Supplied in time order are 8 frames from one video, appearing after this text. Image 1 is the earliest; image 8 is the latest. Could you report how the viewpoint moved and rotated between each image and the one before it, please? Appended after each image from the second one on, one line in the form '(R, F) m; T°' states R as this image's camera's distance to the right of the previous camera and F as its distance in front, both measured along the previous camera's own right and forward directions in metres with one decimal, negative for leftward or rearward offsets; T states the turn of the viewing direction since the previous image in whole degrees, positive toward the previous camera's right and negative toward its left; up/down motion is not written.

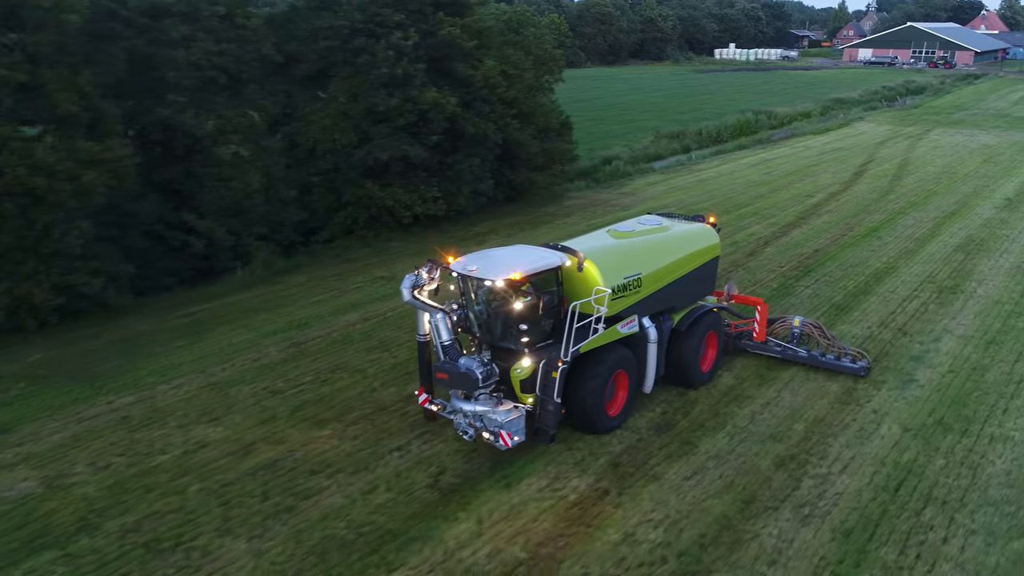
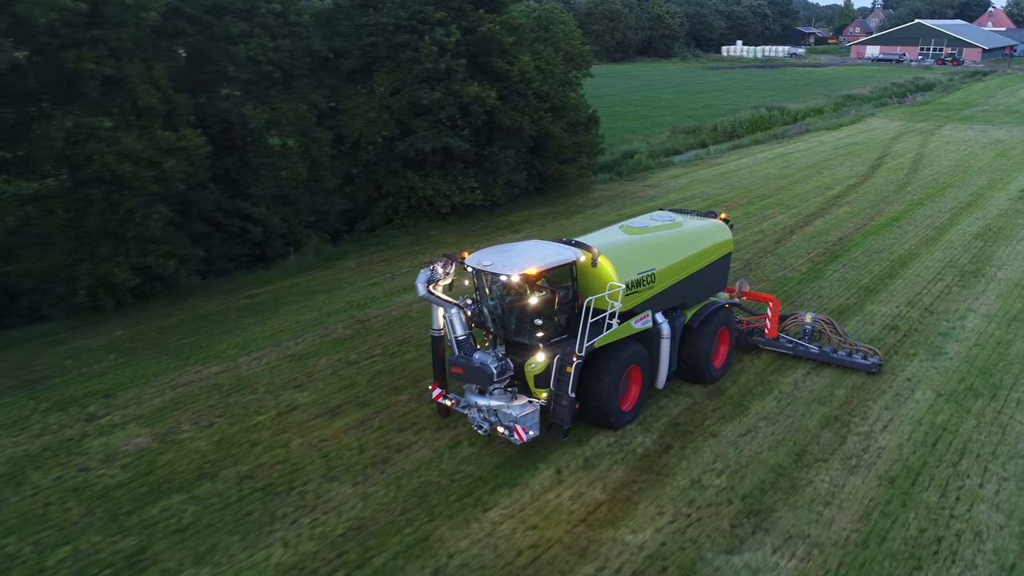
(-0.6, -0.7) m; 0°
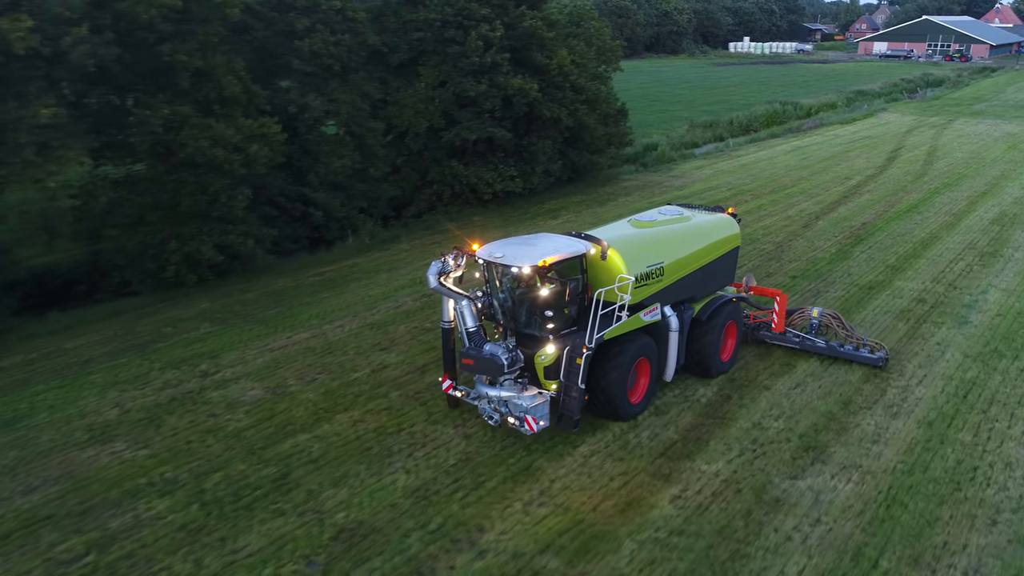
(-0.7, -1.0) m; 0°
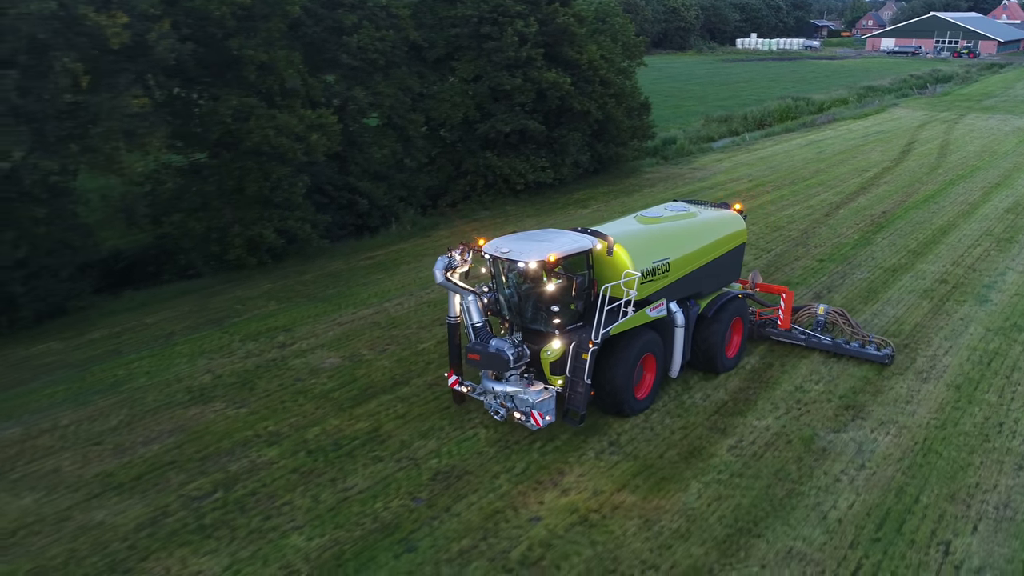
(-0.6, -0.8) m; 0°
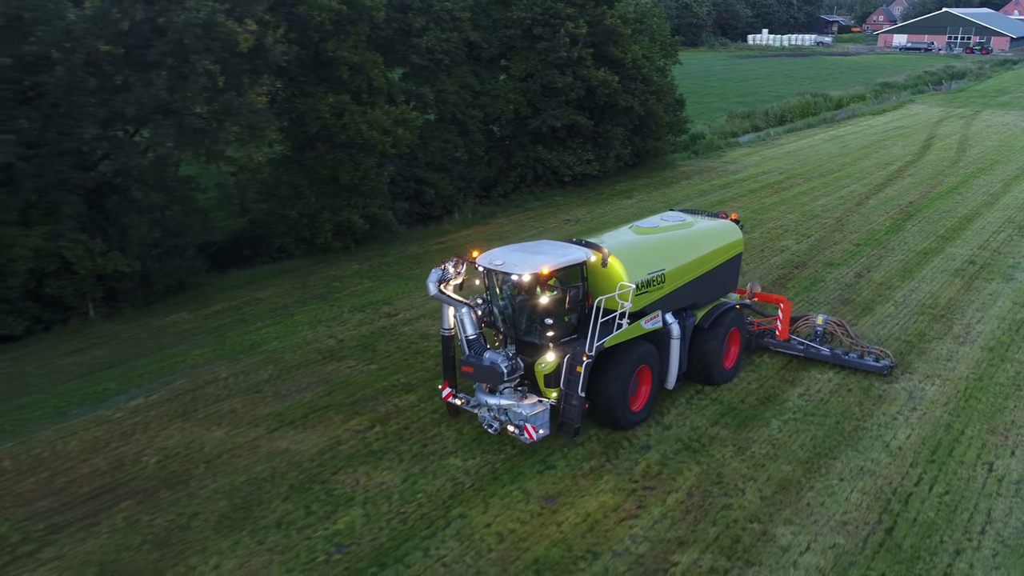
(-1.0, -1.3) m; 0°
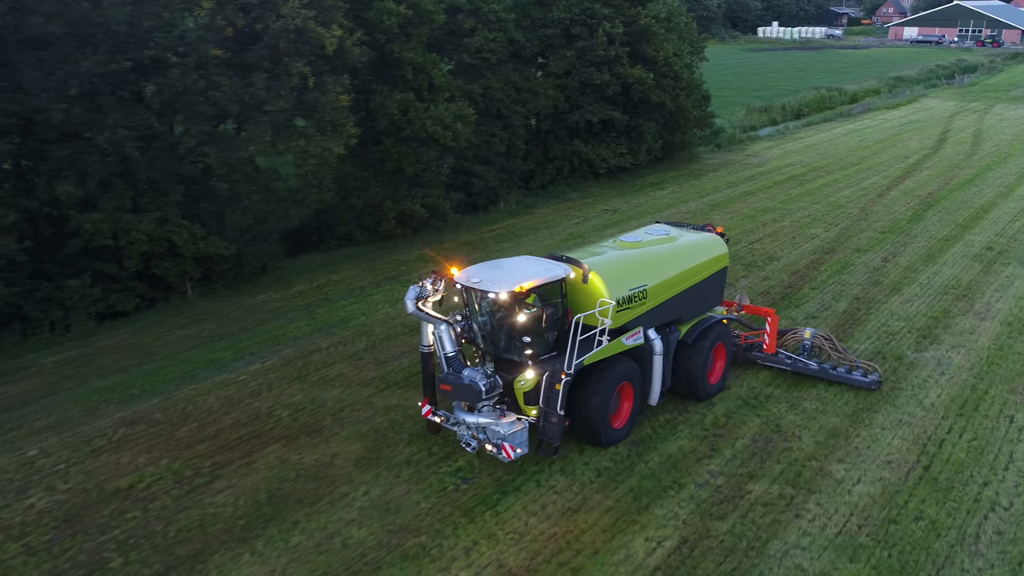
(-0.8, -1.2) m; 0°
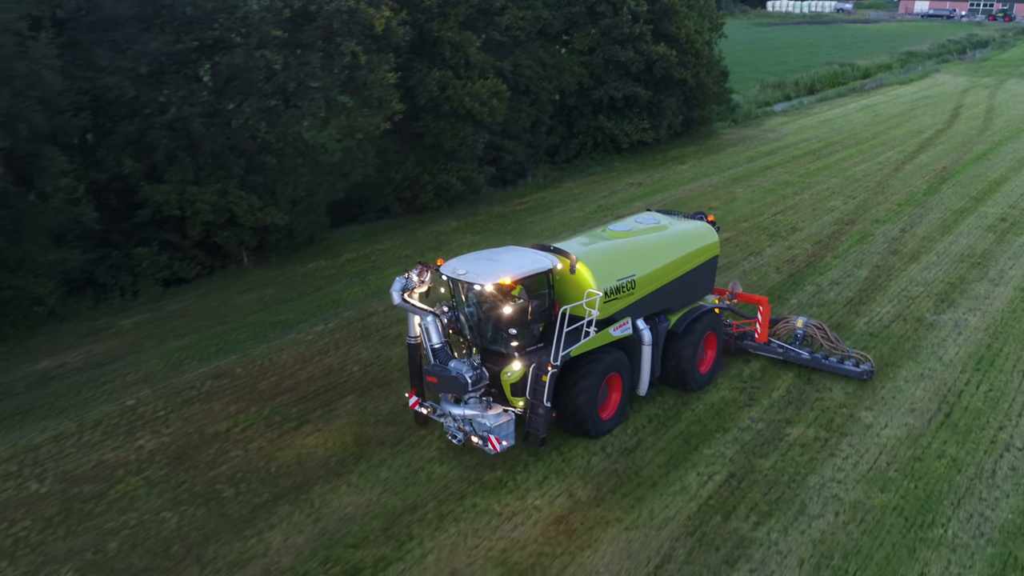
(-0.5, -0.8) m; 0°
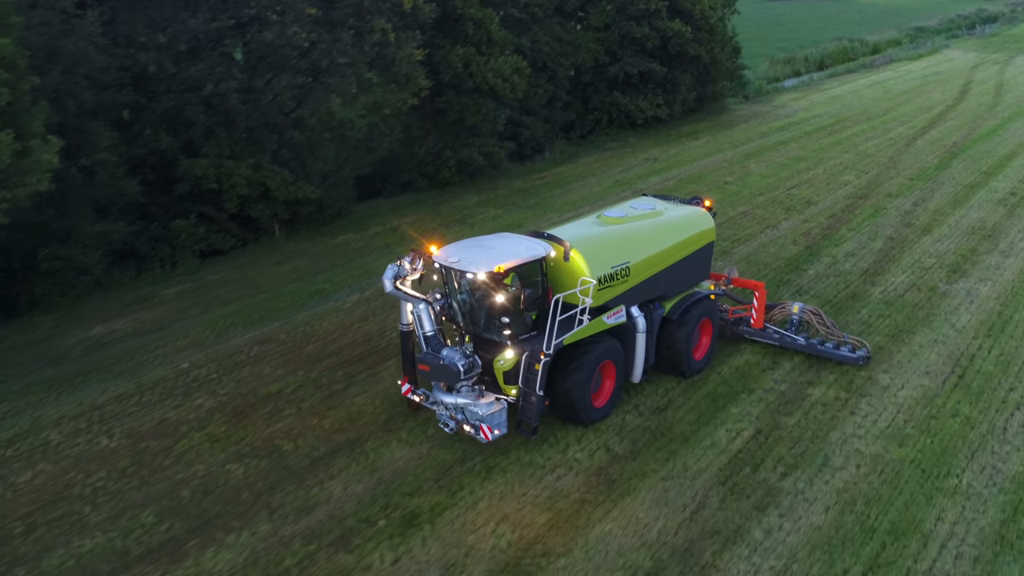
(-0.3, -0.5) m; 0°
